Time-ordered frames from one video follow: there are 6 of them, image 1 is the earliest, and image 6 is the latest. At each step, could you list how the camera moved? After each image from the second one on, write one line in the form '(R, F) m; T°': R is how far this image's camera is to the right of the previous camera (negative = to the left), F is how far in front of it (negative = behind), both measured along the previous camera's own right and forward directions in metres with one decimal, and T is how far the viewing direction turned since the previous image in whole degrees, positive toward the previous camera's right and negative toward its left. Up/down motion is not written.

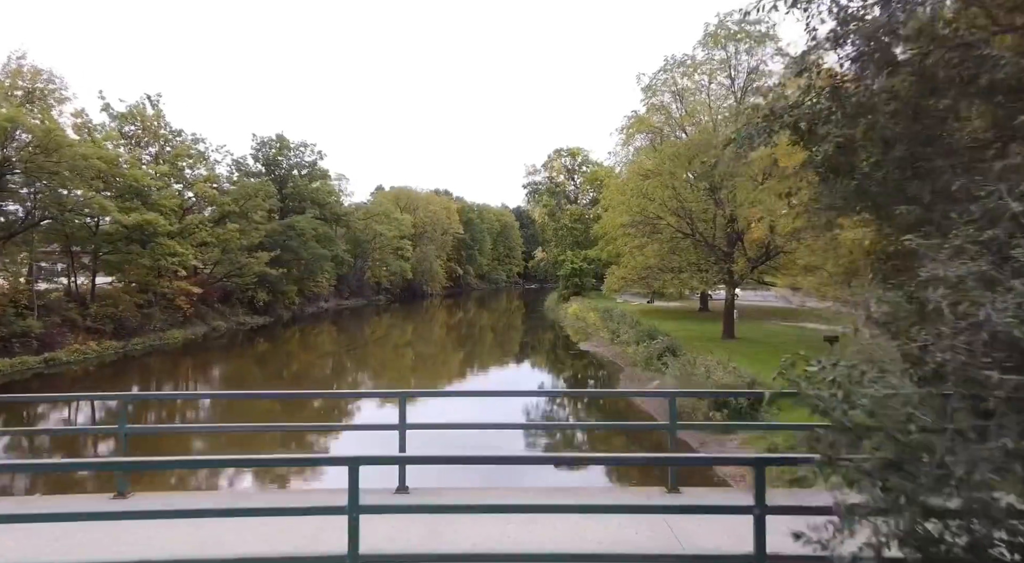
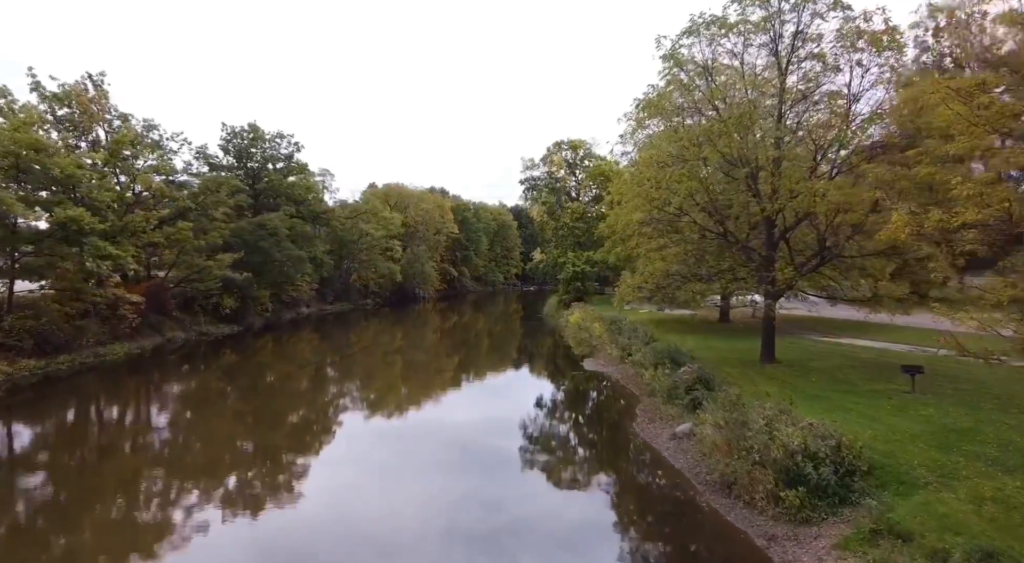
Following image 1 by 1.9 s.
(+0.2, +3.7) m; 0°
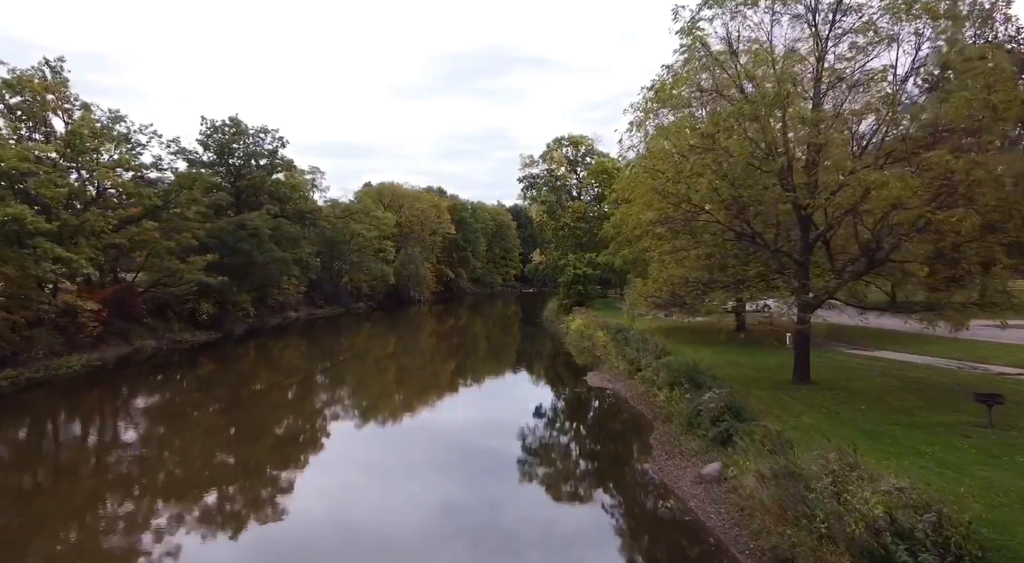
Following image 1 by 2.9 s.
(+0.1, +2.2) m; 0°
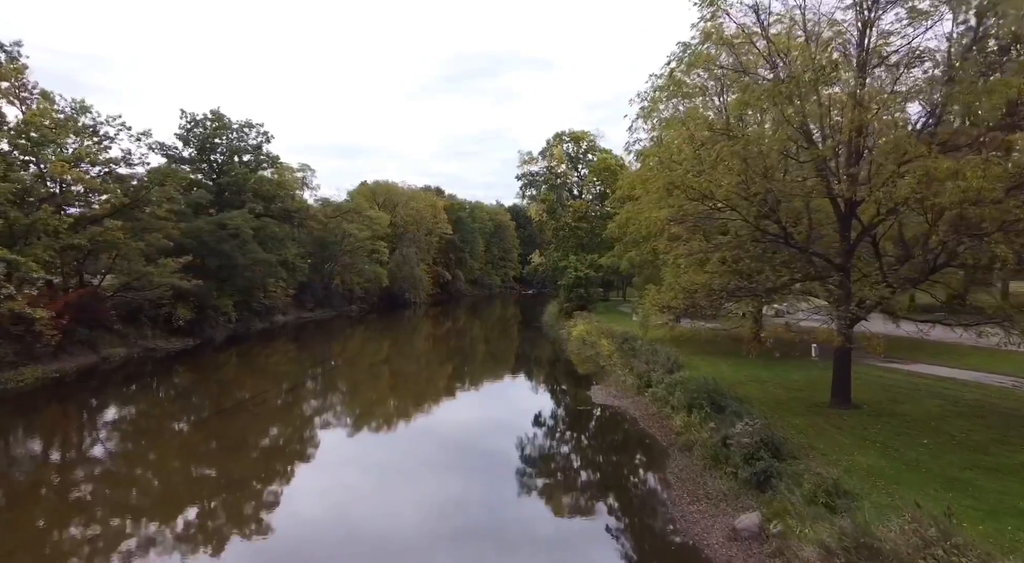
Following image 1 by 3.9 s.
(+0.1, +1.9) m; 0°
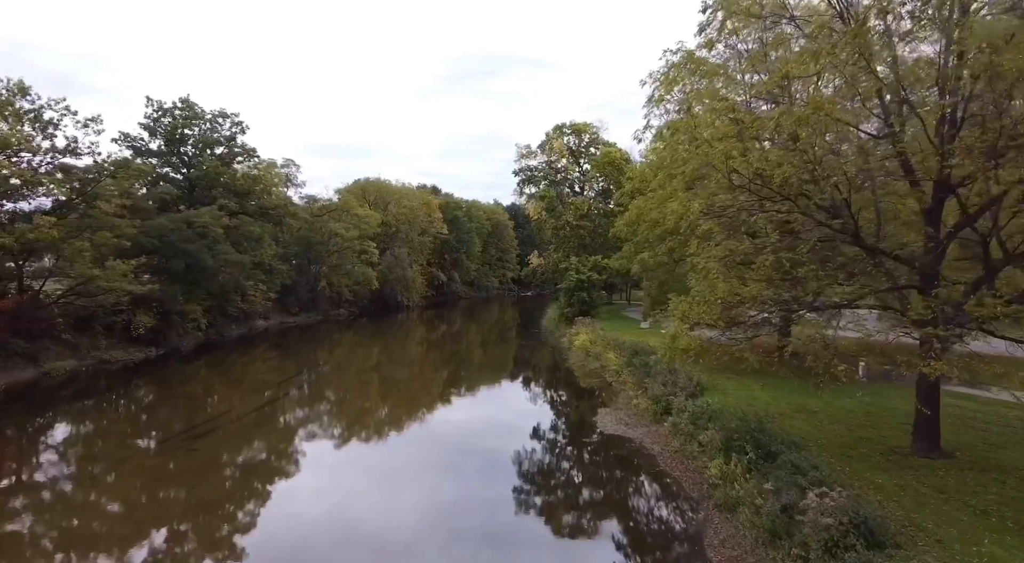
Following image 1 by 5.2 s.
(+0.2, +2.8) m; 0°
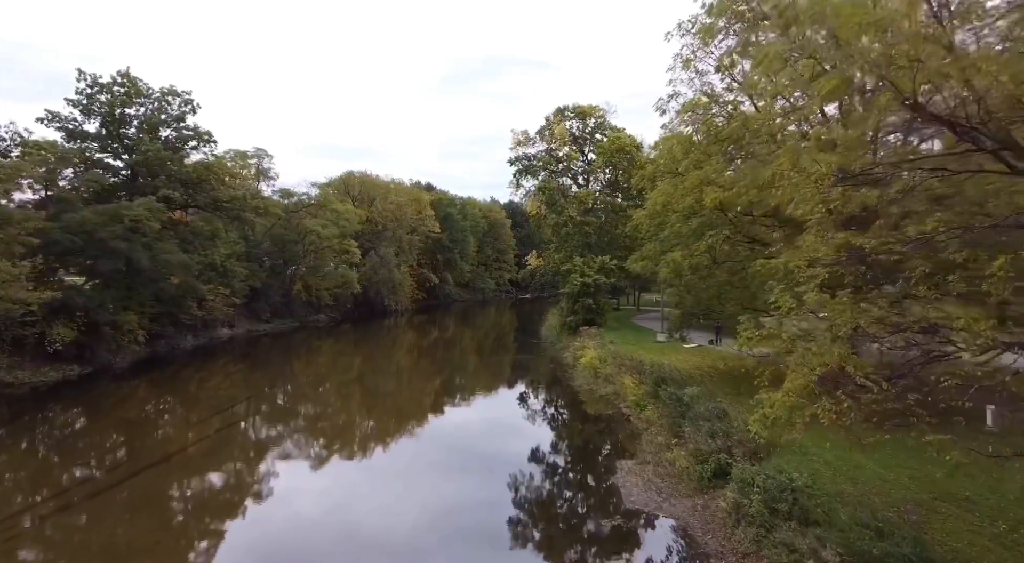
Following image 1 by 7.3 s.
(+0.2, +4.4) m; 0°
